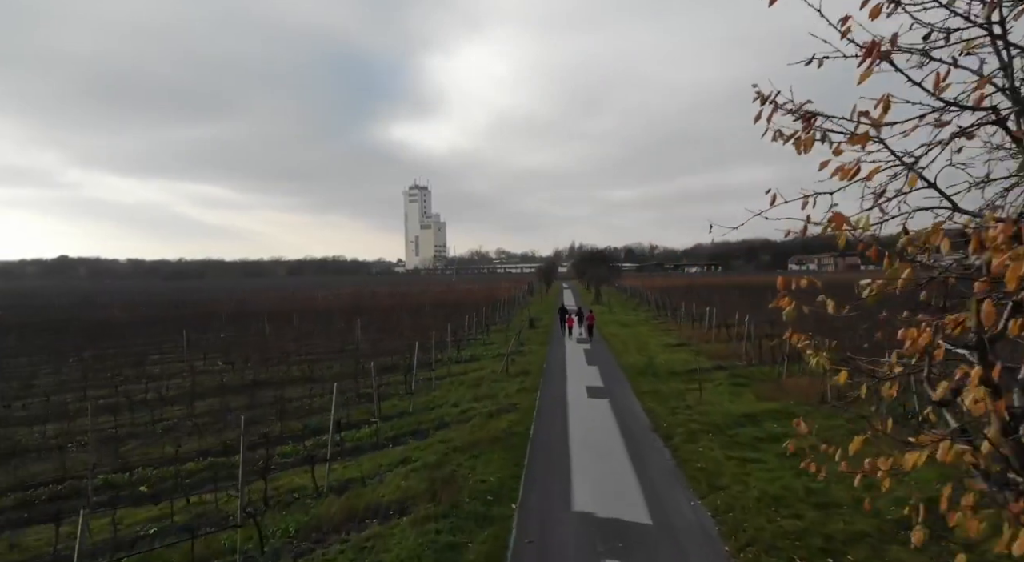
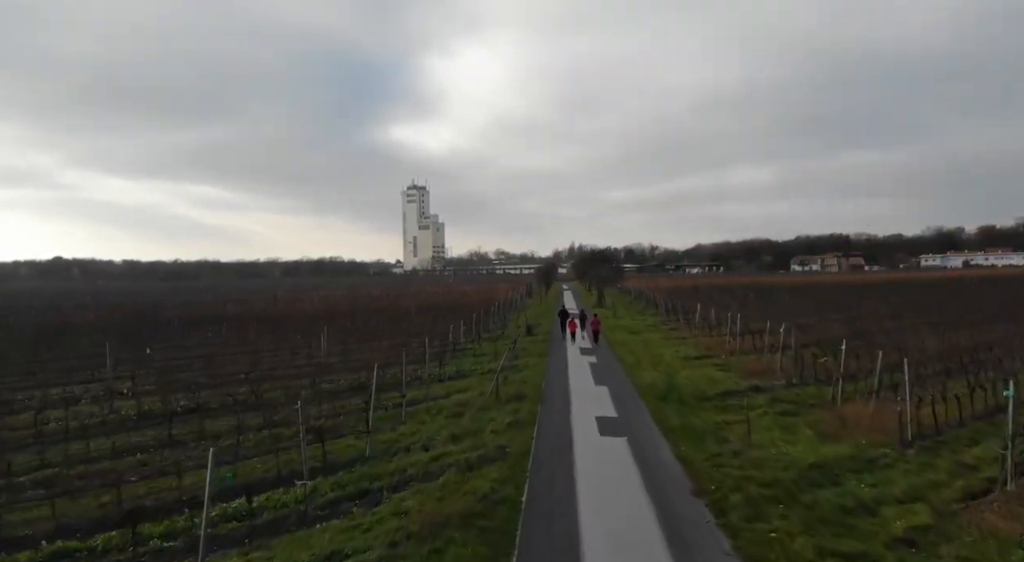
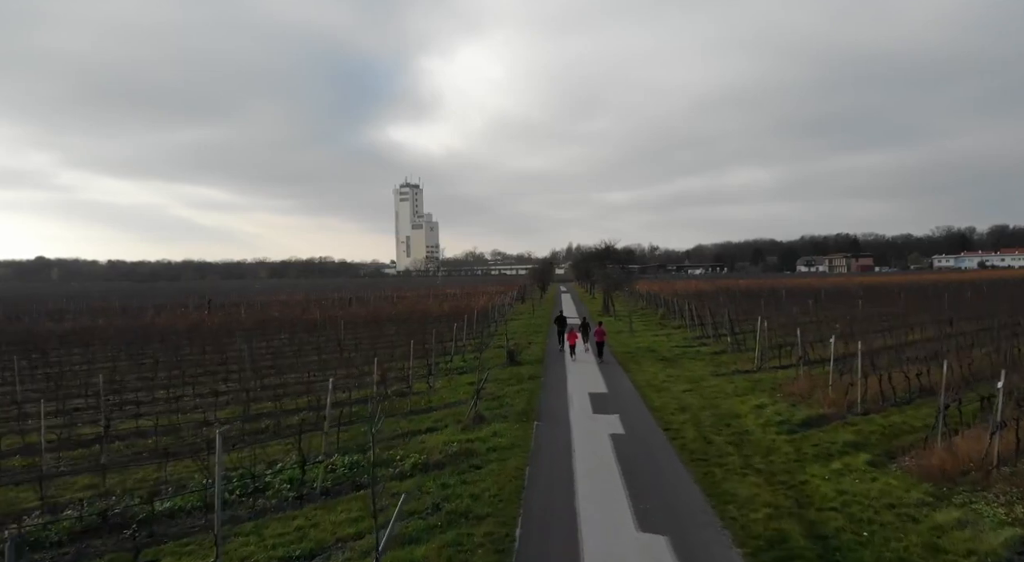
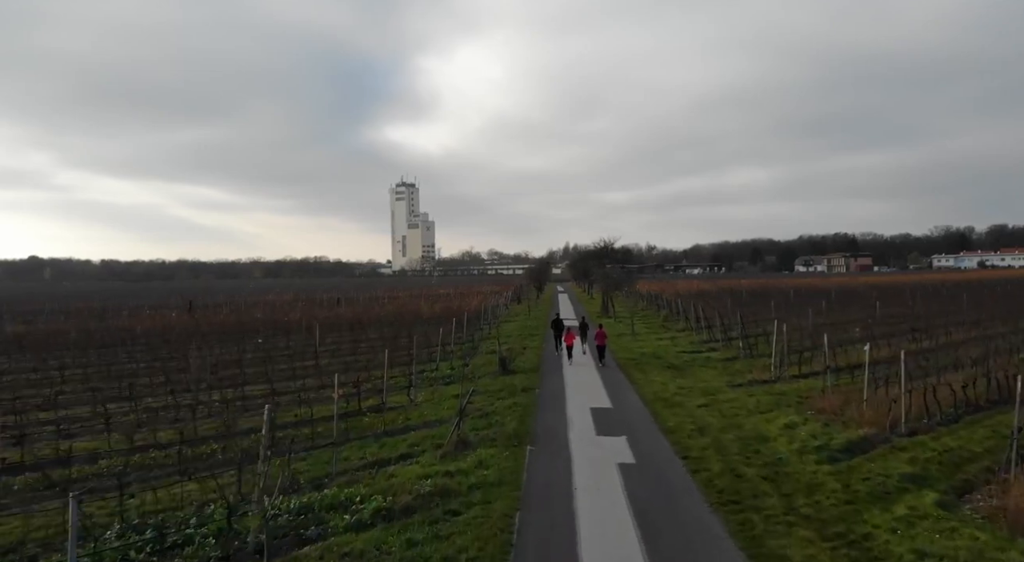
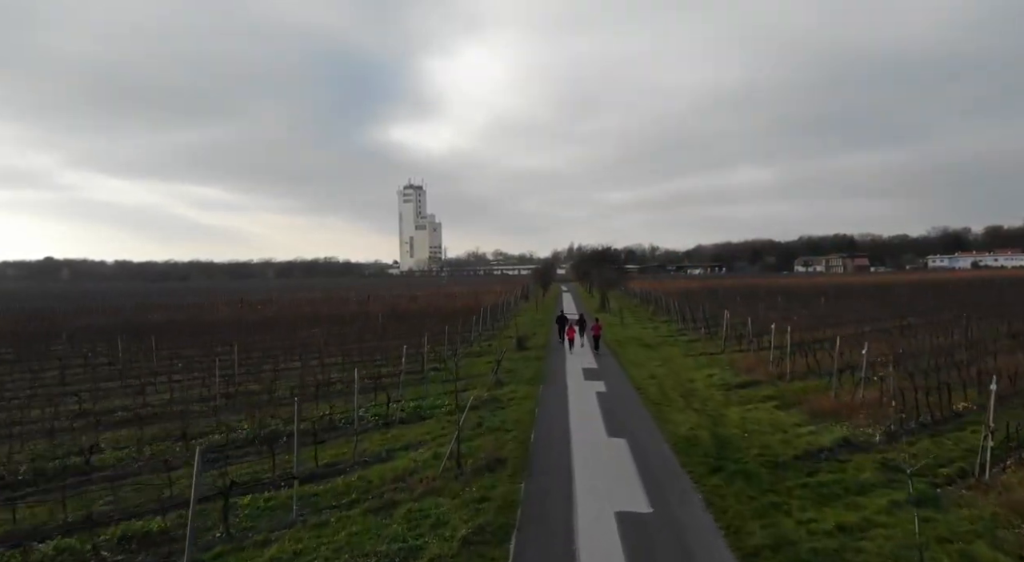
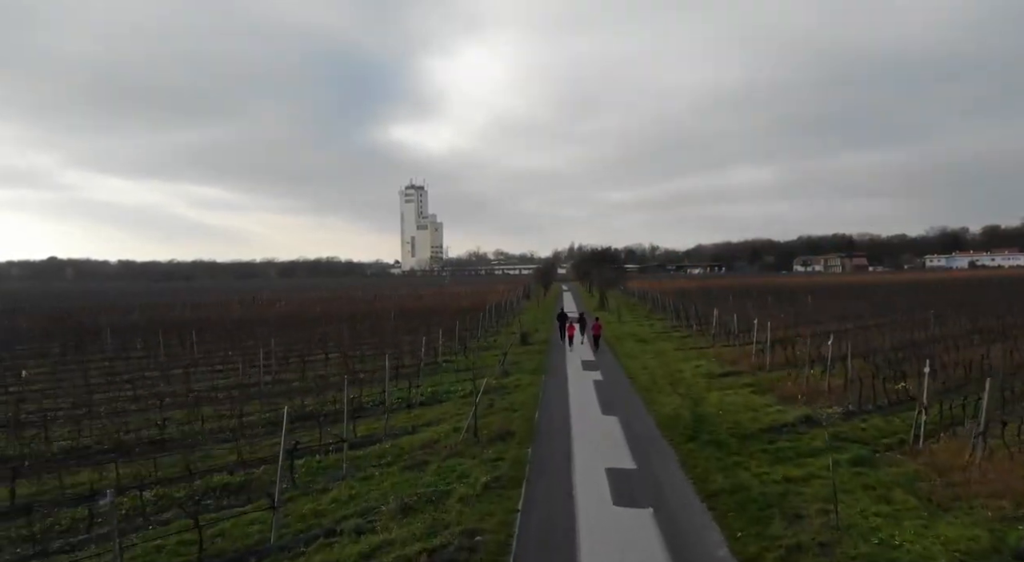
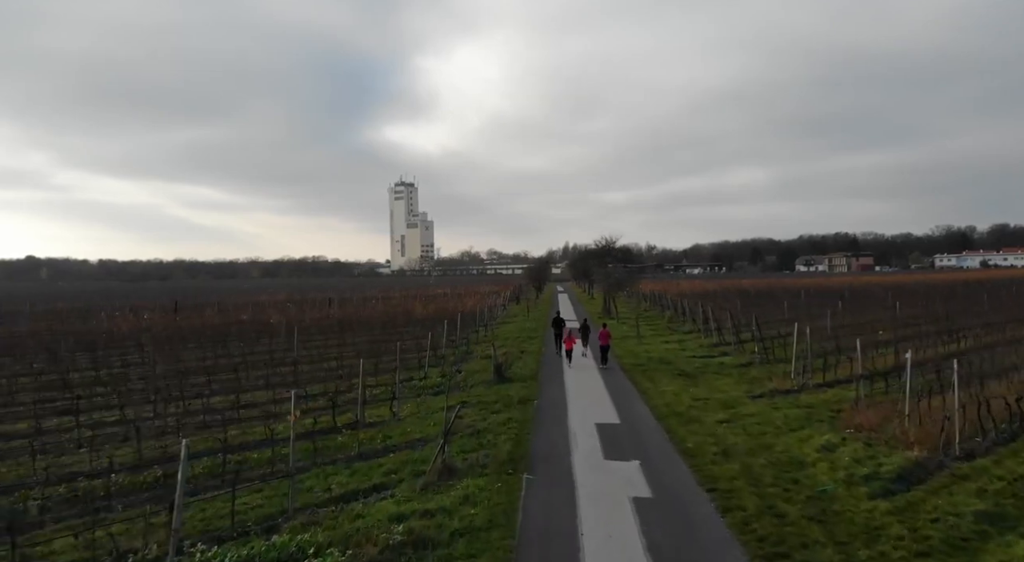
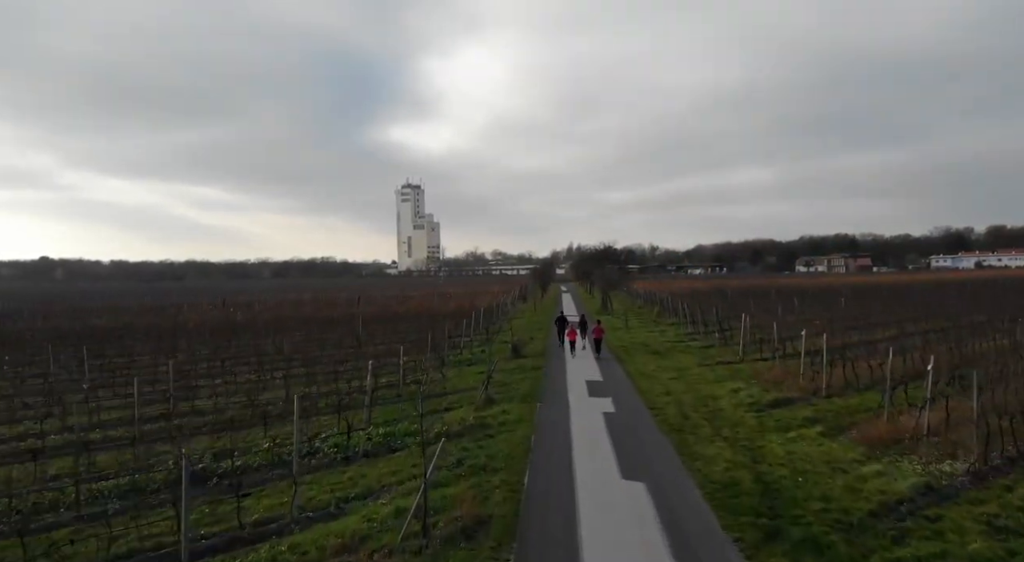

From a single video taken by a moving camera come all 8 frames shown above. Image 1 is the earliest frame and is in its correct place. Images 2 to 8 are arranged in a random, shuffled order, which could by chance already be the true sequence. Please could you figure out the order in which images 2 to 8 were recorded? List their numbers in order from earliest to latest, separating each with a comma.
2, 6, 5, 8, 3, 4, 7
